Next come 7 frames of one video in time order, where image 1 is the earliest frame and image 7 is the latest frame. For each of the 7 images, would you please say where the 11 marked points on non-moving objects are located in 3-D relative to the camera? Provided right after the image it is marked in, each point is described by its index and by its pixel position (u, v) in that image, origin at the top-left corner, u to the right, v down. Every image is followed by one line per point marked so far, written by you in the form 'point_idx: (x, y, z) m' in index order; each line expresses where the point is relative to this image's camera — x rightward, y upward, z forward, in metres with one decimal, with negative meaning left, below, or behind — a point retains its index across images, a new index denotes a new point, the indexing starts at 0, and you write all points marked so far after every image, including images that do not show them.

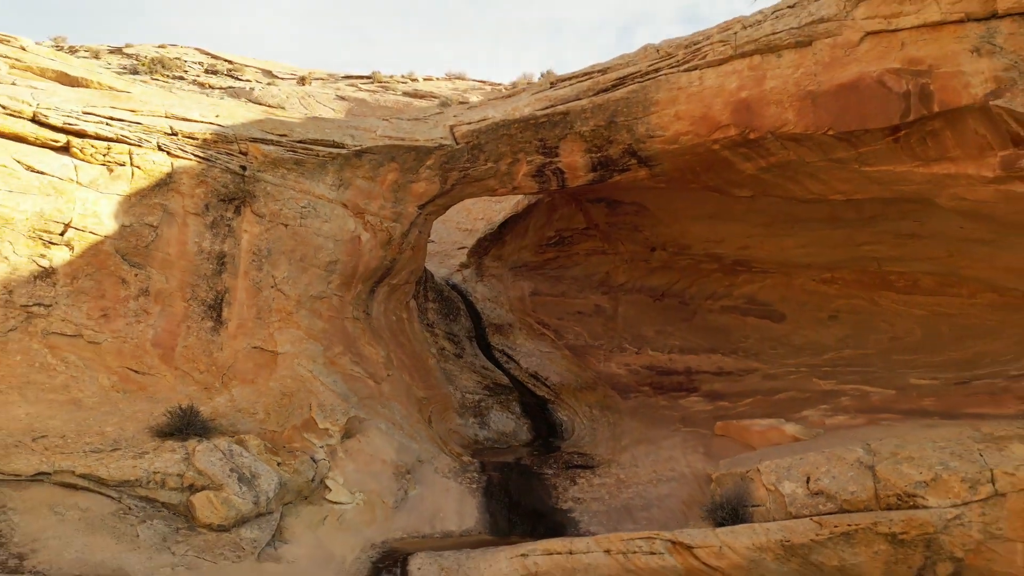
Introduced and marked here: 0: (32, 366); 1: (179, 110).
0: (-2.6, -0.4, +3.6) m
1: (-2.2, +1.2, +4.5) m
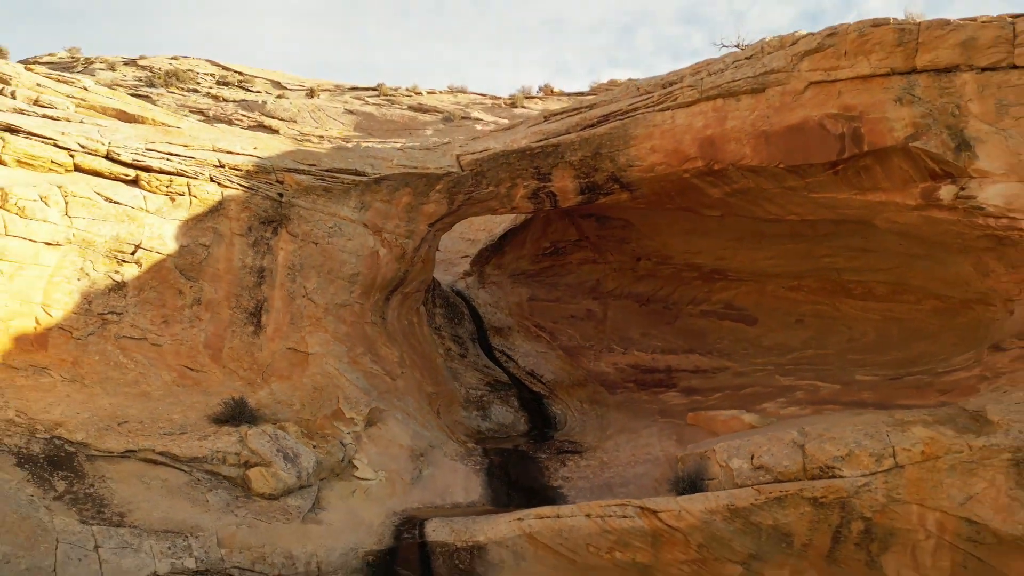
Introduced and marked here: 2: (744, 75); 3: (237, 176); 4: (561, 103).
0: (-2.7, -0.5, +4.3) m
1: (-2.2, +1.1, +5.2) m
2: (+1.7, +1.6, +5.0) m
3: (-2.1, +0.9, +5.1) m
4: (+0.9, +3.6, +12.7) m
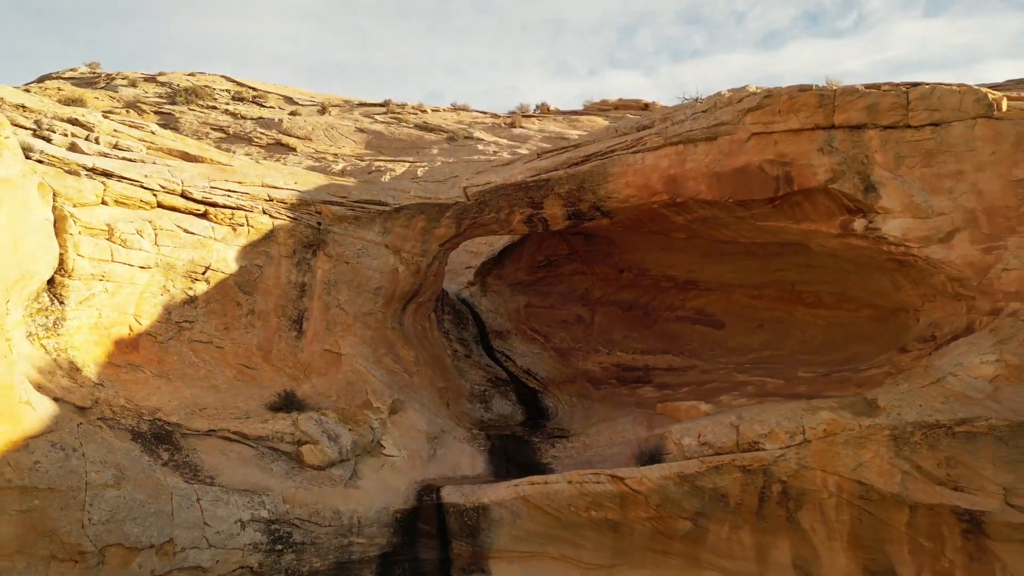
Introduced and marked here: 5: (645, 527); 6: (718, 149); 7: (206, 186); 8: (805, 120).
0: (-2.7, -0.6, +5.4) m
1: (-2.3, +1.0, +6.2) m
2: (+1.7, +1.5, +6.0) m
3: (-2.1, +0.7, +6.2) m
4: (+0.9, +3.5, +13.8) m
5: (+1.0, -1.8, +5.0) m
6: (+1.9, +1.2, +5.9) m
7: (-2.7, +0.9, +5.8) m
8: (+2.5, +1.4, +5.5) m
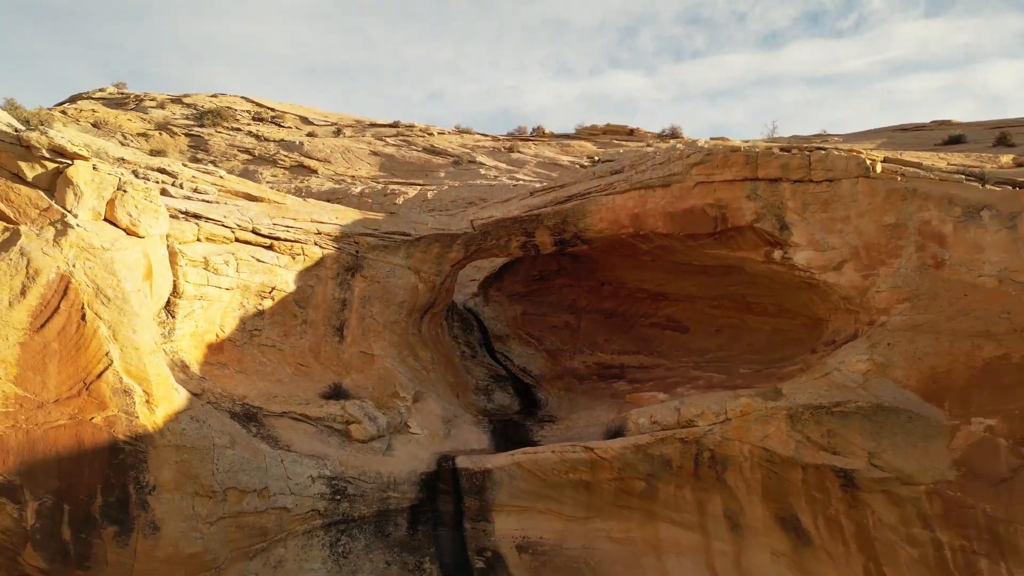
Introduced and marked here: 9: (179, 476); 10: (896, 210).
0: (-2.7, -0.8, +7.0) m
1: (-2.3, +0.8, +7.8) m
2: (+1.7, +1.3, +7.6) m
3: (-2.1, +0.6, +7.8) m
4: (+0.9, +3.3, +15.4) m
5: (+1.0, -2.0, +6.6) m
6: (+1.8, +1.1, +7.5) m
7: (-2.7, +0.7, +7.4) m
8: (+2.4, +1.2, +7.1) m
9: (-2.5, -1.4, +4.9) m
10: (+3.7, +0.7, +6.3) m
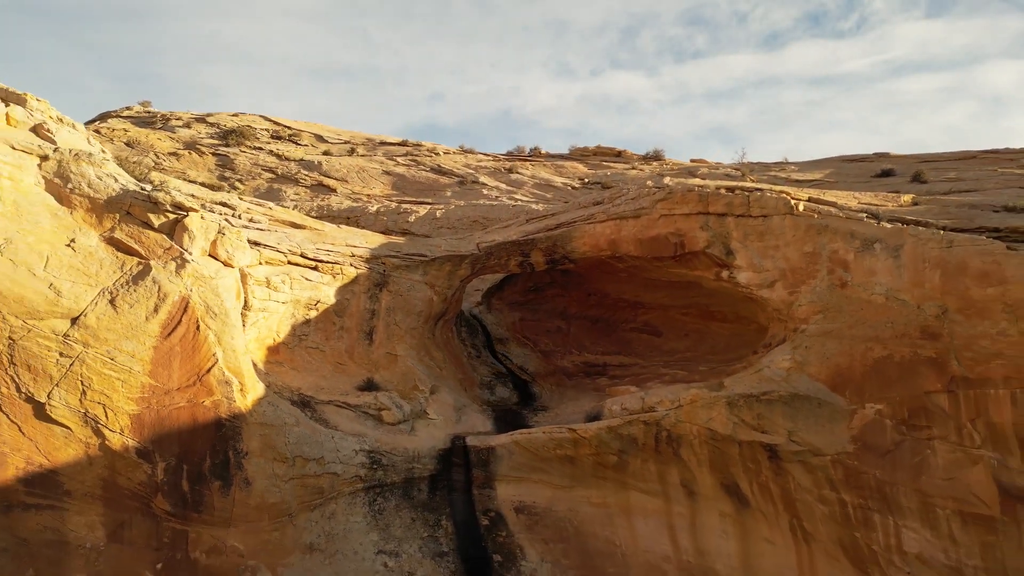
0: (-2.7, -1.0, +8.7) m
1: (-2.3, +0.6, +9.5) m
2: (+1.7, +1.1, +9.3) m
3: (-2.2, +0.4, +9.4) m
4: (+0.9, +3.1, +17.0) m
5: (+1.0, -2.2, +8.3) m
6: (+1.8, +0.9, +9.2) m
7: (-2.7, +0.5, +9.1) m
8: (+2.4, +1.1, +8.8) m
9: (-2.5, -1.6, +6.6) m
10: (+3.7, +0.6, +8.0) m
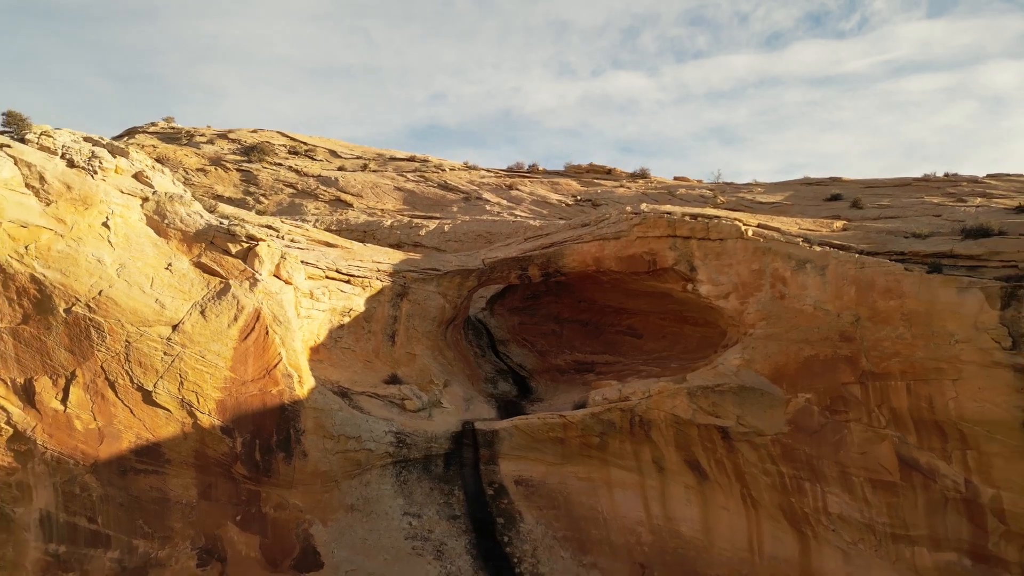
0: (-2.7, -1.1, +10.4) m
1: (-2.3, +0.5, +11.3) m
2: (+1.7, +1.0, +11.1) m
3: (-2.2, +0.2, +11.2) m
4: (+0.9, +2.9, +18.8) m
5: (+1.0, -2.3, +10.1) m
6: (+1.8, +0.7, +10.9) m
7: (-2.7, +0.4, +10.9) m
8: (+2.4, +0.9, +10.5) m
9: (-2.5, -1.7, +8.4) m
10: (+3.7, +0.4, +9.7) m
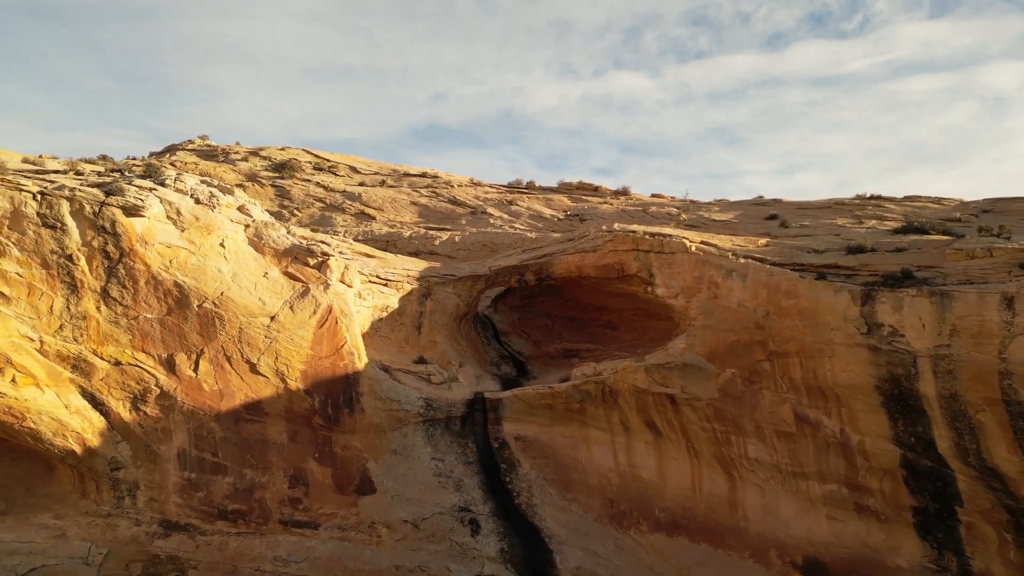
0: (-2.7, -1.2, +13.6) m
1: (-2.3, +0.4, +14.4) m
2: (+1.7, +0.9, +14.2) m
3: (-2.1, +0.2, +14.3) m
4: (+0.9, +2.9, +21.9) m
5: (+1.0, -2.4, +13.2) m
6: (+1.8, +0.7, +14.1) m
7: (-2.7, +0.3, +14.0) m
8: (+2.4, +0.8, +13.7) m
9: (-2.5, -1.8, +11.5) m
10: (+3.7, +0.4, +12.8) m
